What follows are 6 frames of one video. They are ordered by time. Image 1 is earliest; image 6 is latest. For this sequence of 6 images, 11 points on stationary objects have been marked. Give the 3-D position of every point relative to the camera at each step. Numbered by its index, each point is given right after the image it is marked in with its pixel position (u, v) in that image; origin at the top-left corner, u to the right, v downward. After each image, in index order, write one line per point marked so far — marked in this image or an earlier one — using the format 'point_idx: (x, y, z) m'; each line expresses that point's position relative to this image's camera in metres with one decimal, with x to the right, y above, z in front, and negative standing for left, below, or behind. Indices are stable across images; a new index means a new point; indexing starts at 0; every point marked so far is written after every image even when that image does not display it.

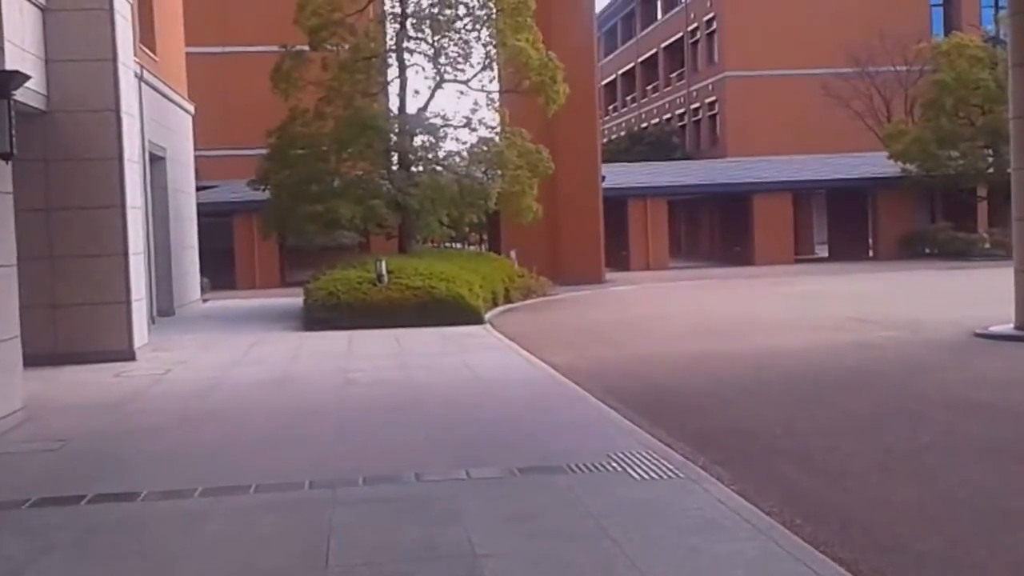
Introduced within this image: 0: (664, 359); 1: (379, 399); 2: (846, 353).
0: (+2.5, -1.2, +15.8) m
1: (-1.9, -1.6, +13.6) m
2: (+5.4, -1.1, +15.4) m
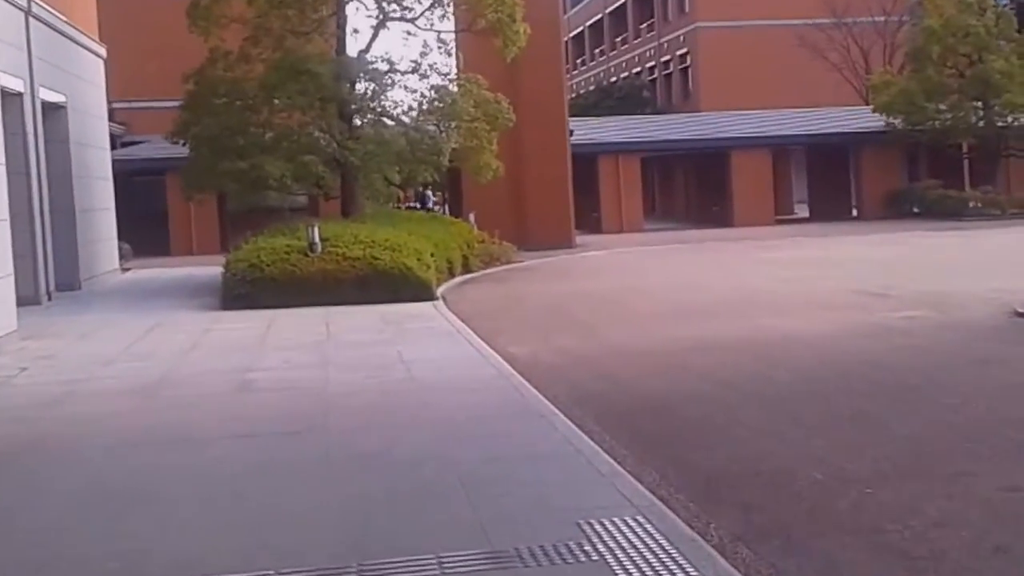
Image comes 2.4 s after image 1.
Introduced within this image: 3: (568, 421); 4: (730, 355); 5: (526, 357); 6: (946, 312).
0: (+1.8, -0.9, +12.7) m
1: (-2.5, -1.3, +10.4) m
2: (+4.7, -0.7, +12.5) m
3: (+0.5, -1.3, +9.2) m
4: (+2.8, -0.9, +12.0) m
5: (+0.2, -1.0, +13.0) m
6: (+6.5, -0.4, +13.7) m
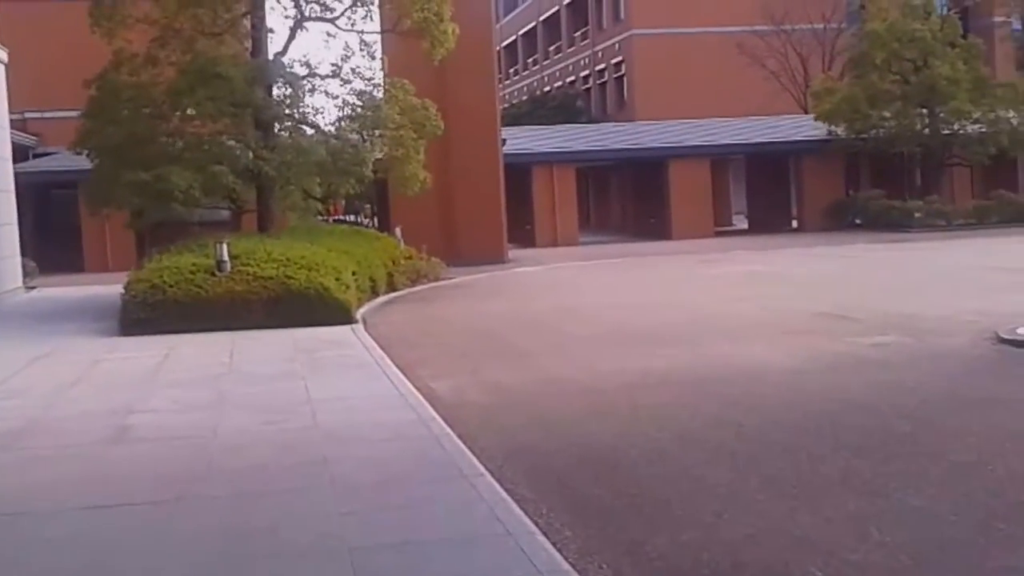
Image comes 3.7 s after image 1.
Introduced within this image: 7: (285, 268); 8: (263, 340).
0: (+0.9, -1.2, +11.2) m
1: (-3.3, -1.7, +8.6) m
2: (+3.8, -1.0, +11.1) m
3: (-0.1, -1.6, +7.6) m
4: (+2.0, -1.2, +10.5) m
5: (-0.7, -1.3, +11.3) m
6: (+5.5, -0.7, +12.5) m
7: (-4.5, +0.4, +18.2) m
8: (-4.3, -0.9, +16.2) m
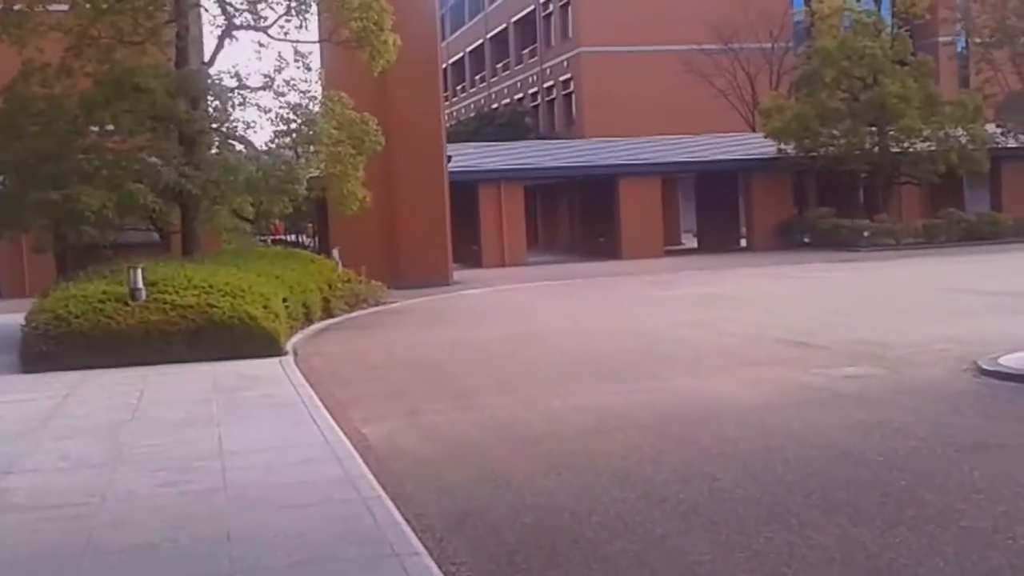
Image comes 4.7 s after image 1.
0: (+0.3, -1.5, +10.0) m
1: (-3.7, -2.0, +7.1) m
2: (+3.2, -1.3, +10.1) m
3: (-0.5, -1.9, +6.3) m
4: (+1.4, -1.5, +9.4) m
5: (-1.3, -1.7, +10.0) m
6: (+4.8, -1.0, +11.6) m
7: (-5.5, -0.1, +16.7) m
8: (-5.2, -1.4, +14.8) m
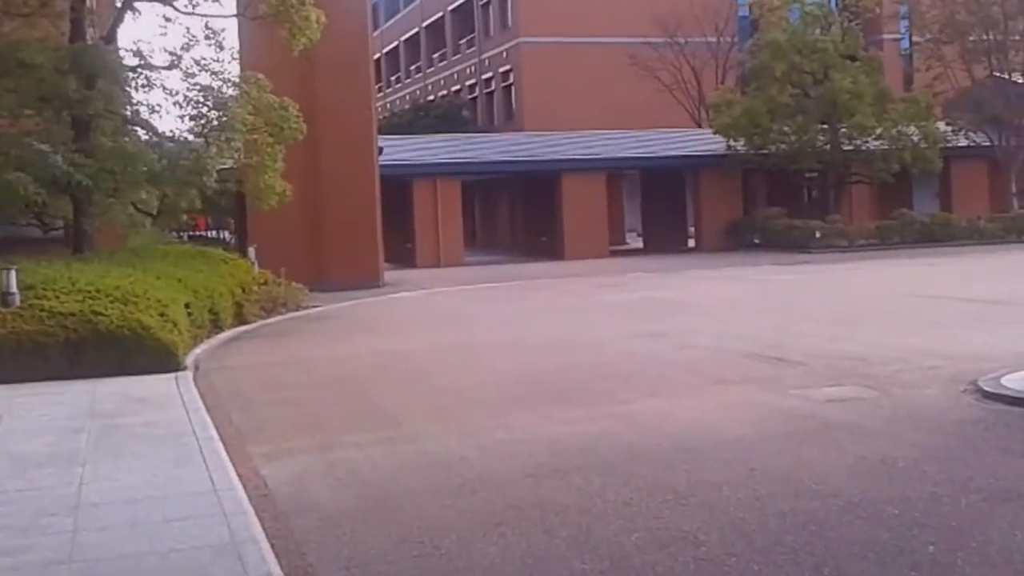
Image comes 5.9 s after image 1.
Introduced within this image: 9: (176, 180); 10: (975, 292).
0: (-0.3, -1.6, +8.2) m
1: (-4.1, -2.1, +5.1) m
2: (+2.6, -1.4, +8.5) m
3: (-0.9, -2.0, +4.5) m
4: (+0.8, -1.6, +7.7) m
5: (-1.9, -1.8, +8.1) m
6: (+4.1, -1.1, +10.1) m
7: (-6.5, -0.2, +14.5) m
8: (-6.1, -1.5, +12.6) m
9: (-6.8, +2.2, +19.1) m
10: (+8.6, -0.1, +17.4) m
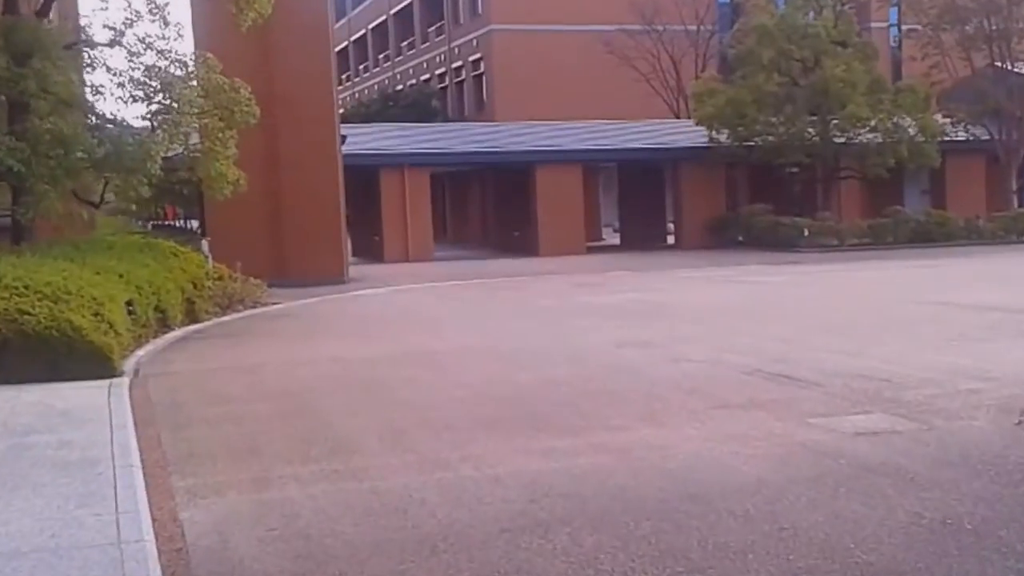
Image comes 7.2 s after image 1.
0: (-0.5, -1.7, +6.6) m
1: (-4.2, -2.2, +3.4) m
2: (+2.4, -1.6, +6.9) m
3: (-1.0, -2.1, +2.9) m
4: (+0.7, -1.7, +6.1) m
5: (-2.1, -1.8, +6.5) m
6: (+3.8, -1.2, +8.6) m
7: (-6.9, -0.2, +12.7) m
8: (-6.4, -1.5, +10.8) m
9: (-7.3, +2.3, +17.3) m
10: (+8.1, -0.2, +16.0) m
